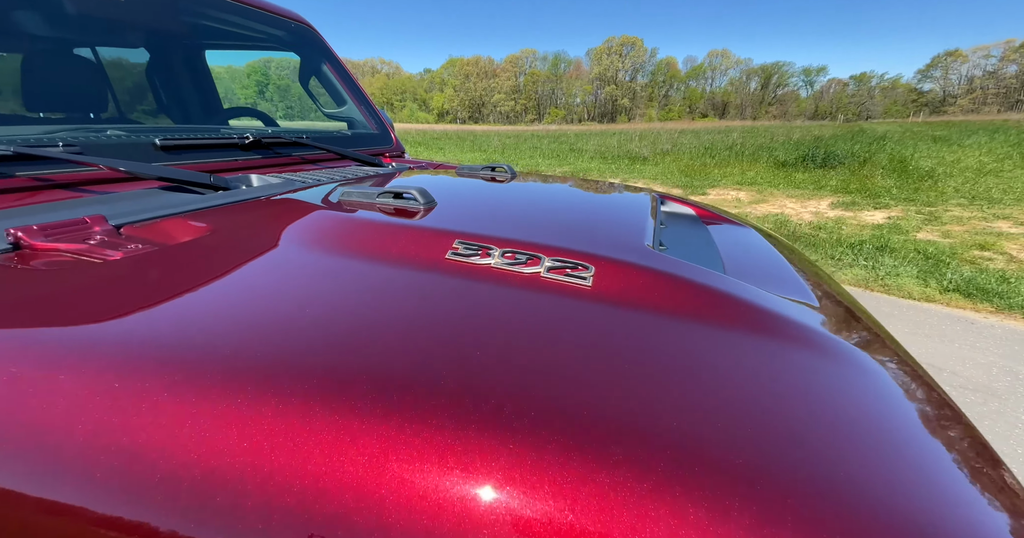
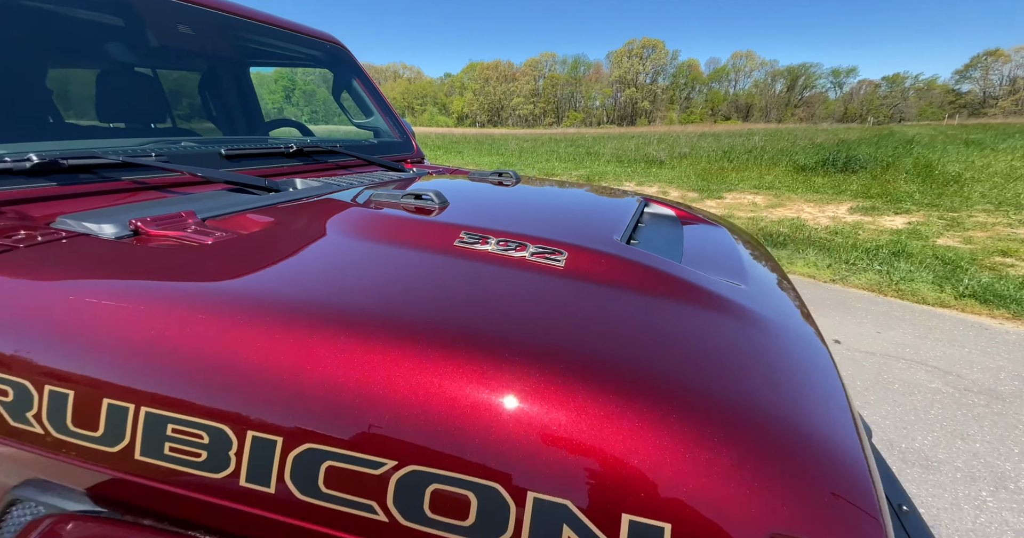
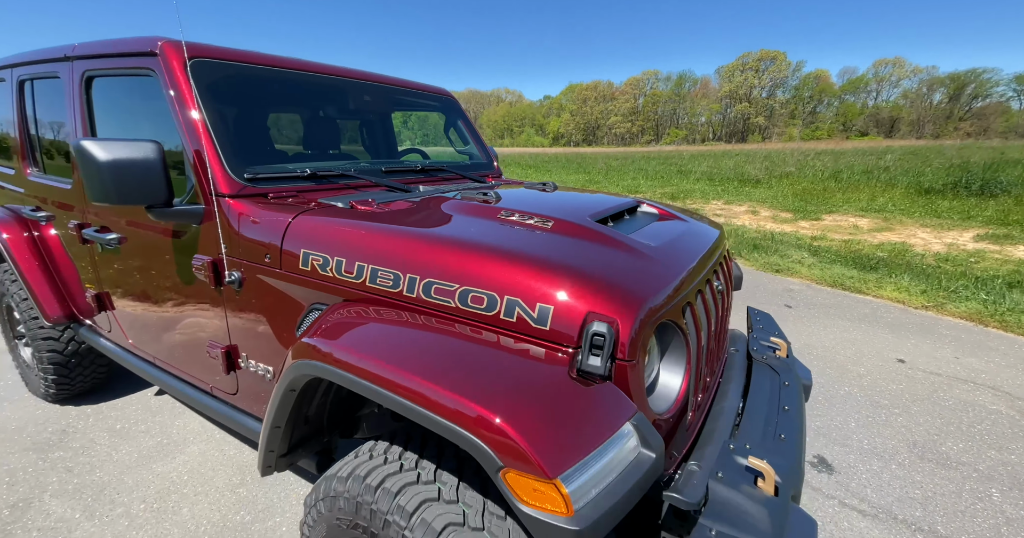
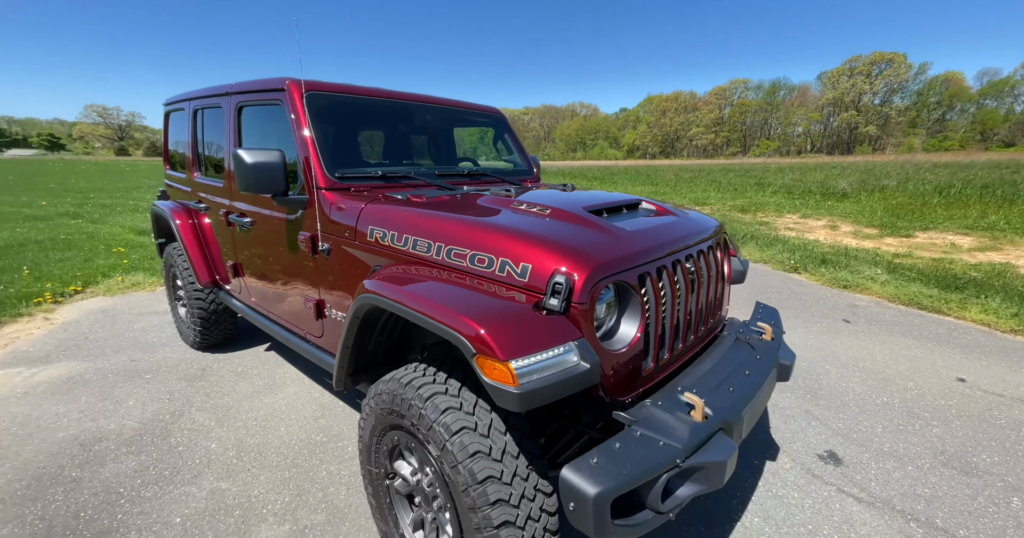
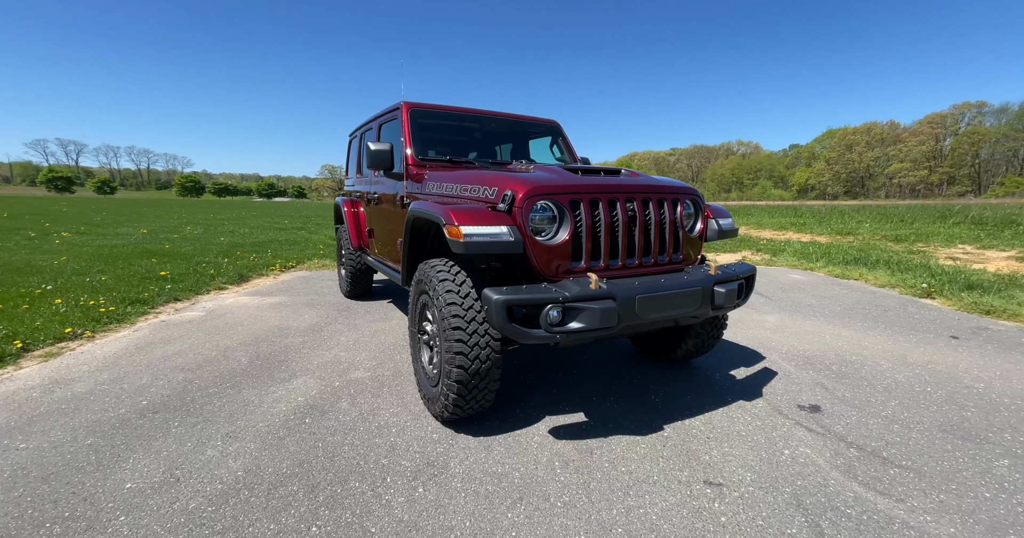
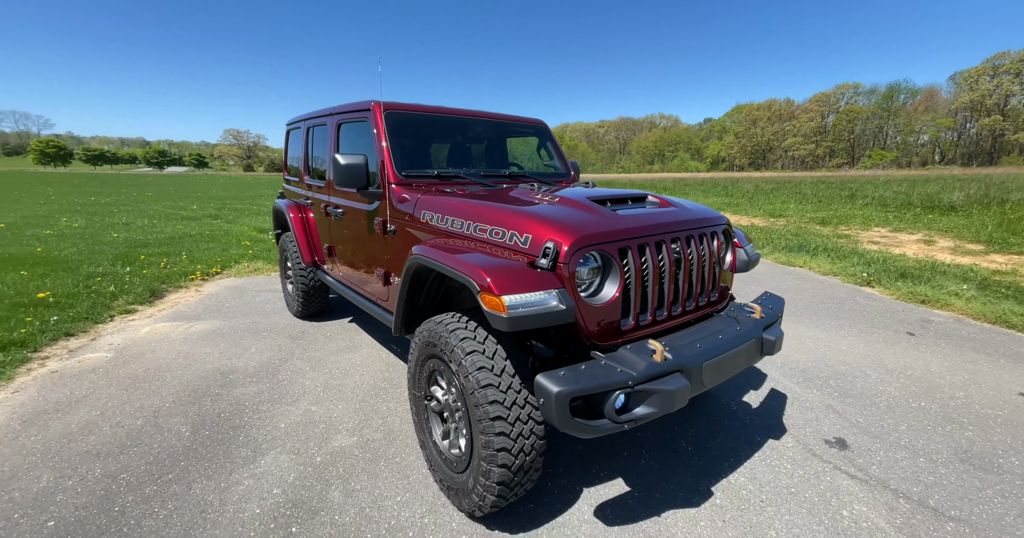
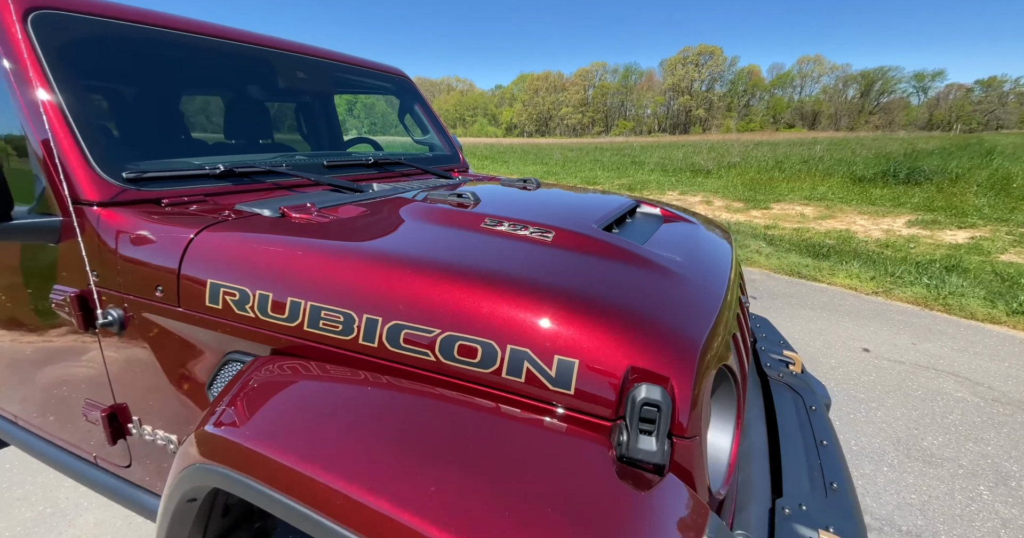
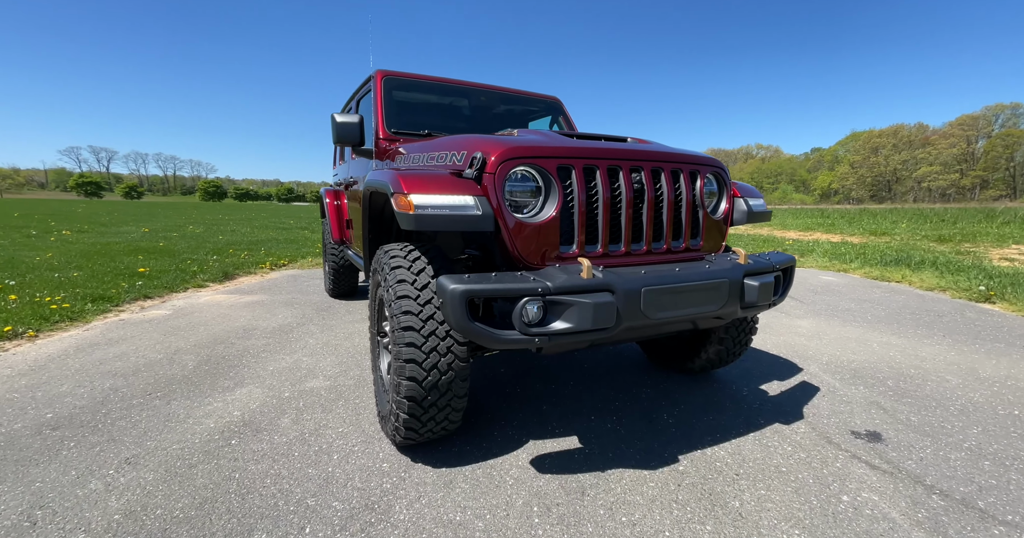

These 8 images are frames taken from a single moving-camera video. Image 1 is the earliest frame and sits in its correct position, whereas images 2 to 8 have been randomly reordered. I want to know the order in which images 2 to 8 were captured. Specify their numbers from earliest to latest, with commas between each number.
2, 7, 3, 4, 6, 5, 8
